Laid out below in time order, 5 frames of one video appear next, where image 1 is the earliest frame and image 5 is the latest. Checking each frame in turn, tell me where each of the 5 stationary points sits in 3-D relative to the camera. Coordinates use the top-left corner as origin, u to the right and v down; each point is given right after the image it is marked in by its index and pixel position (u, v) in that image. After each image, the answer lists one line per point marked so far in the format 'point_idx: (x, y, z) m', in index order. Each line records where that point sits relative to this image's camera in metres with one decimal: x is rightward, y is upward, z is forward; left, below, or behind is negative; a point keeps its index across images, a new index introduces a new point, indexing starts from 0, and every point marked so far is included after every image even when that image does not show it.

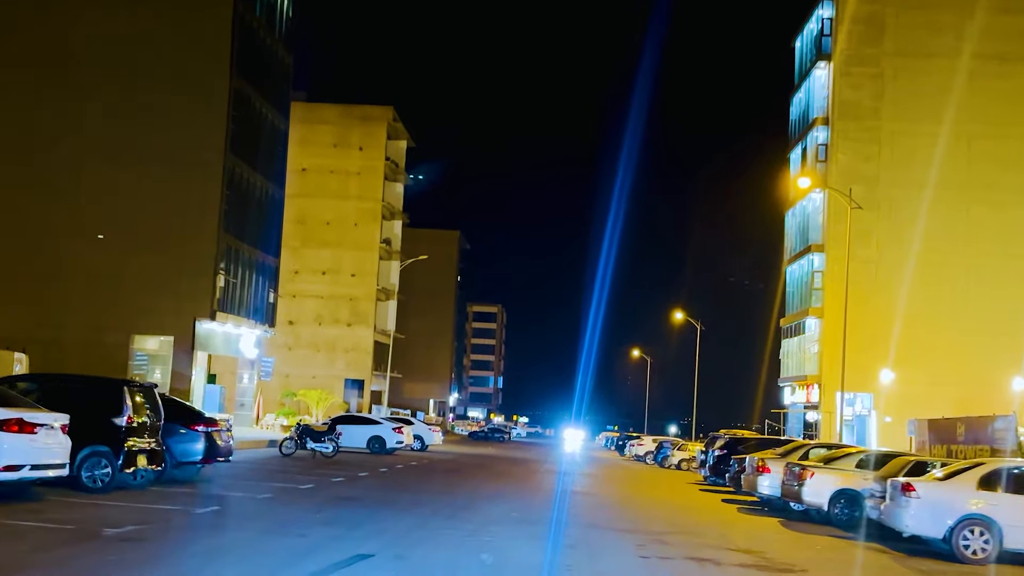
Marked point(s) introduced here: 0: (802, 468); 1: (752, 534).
0: (+5.8, -3.6, +19.9) m
1: (+4.0, -4.1, +16.9) m
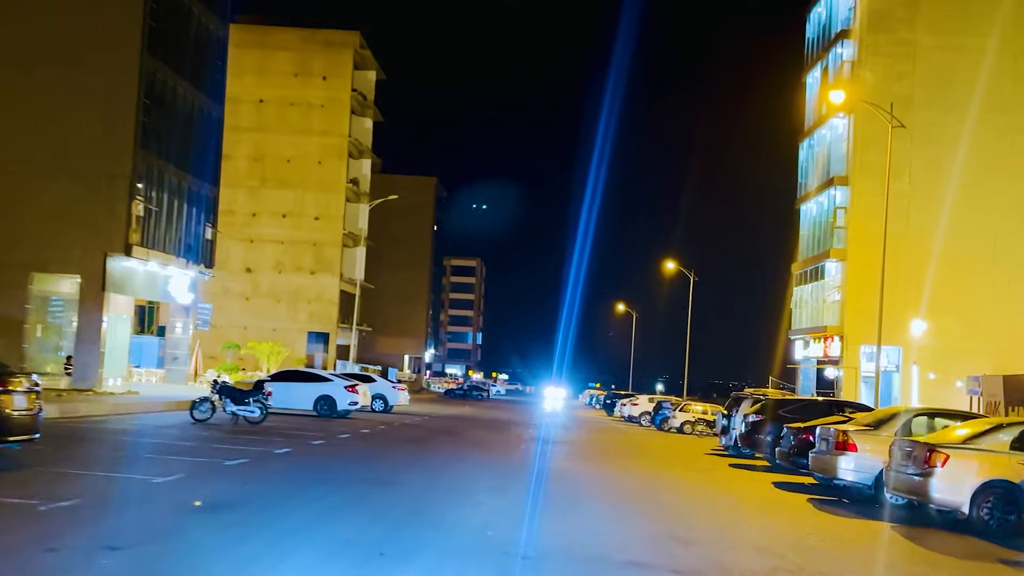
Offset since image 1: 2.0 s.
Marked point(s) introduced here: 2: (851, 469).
0: (+5.5, -2.1, +13.2) m
1: (+3.8, -2.8, +10.2) m
2: (+5.3, -2.8, +15.8) m
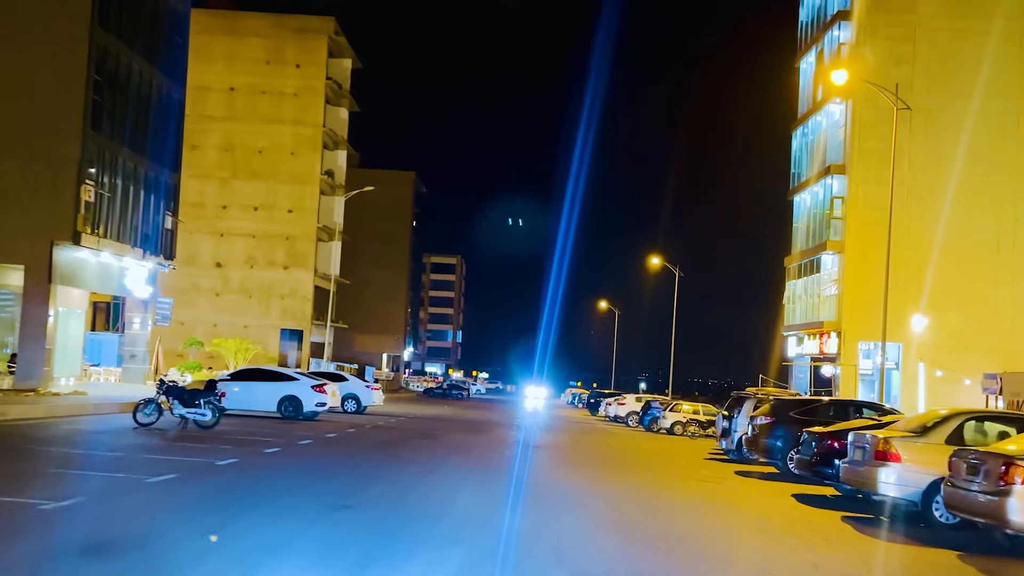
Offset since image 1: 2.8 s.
0: (+5.3, -1.9, +10.8) m
1: (+3.6, -2.6, +7.8) m
2: (+5.1, -2.6, +13.4) m
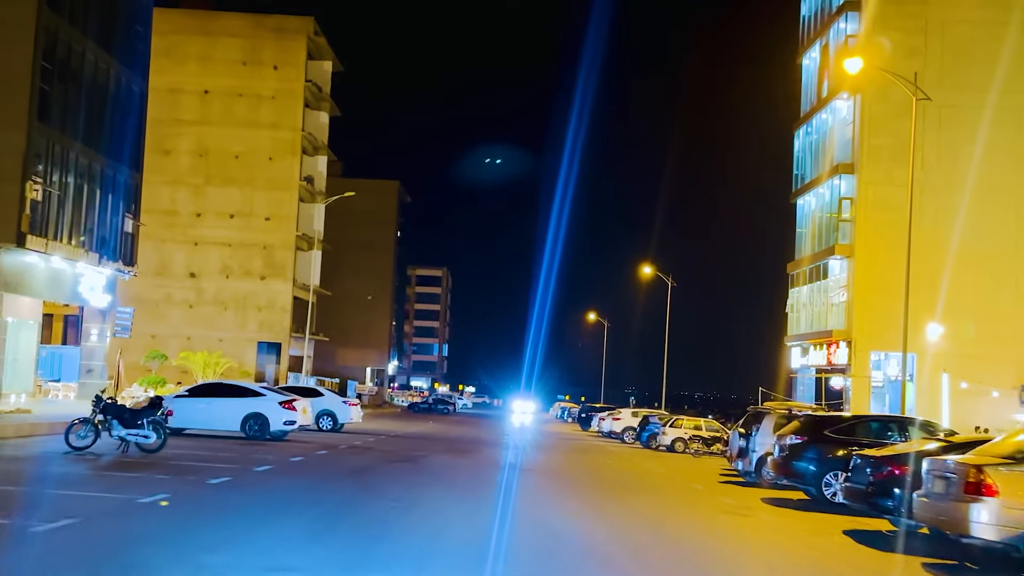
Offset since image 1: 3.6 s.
0: (+5.3, -1.7, +8.0) m
1: (+3.7, -2.4, +4.9) m
2: (+5.1, -2.5, +10.6) m
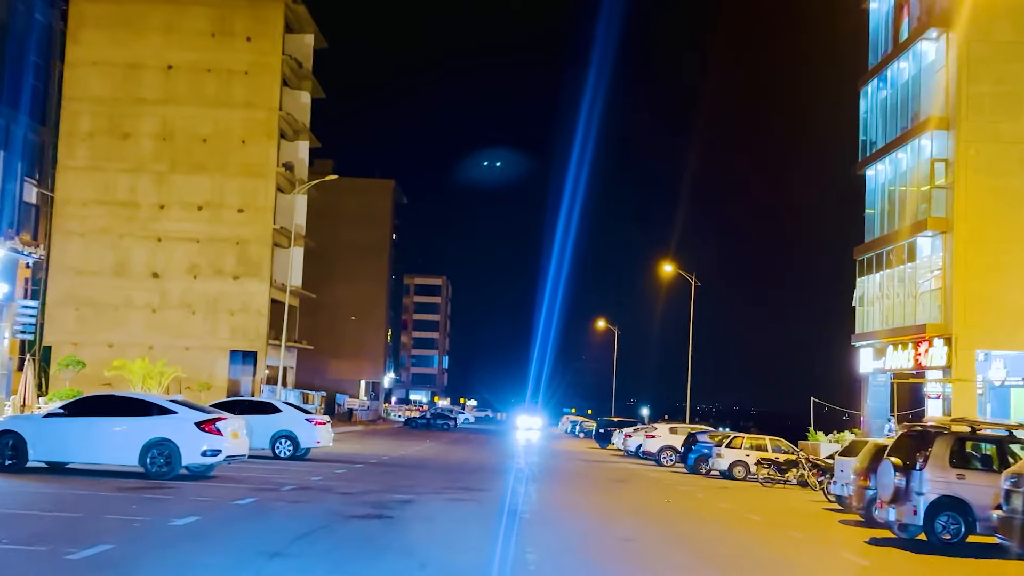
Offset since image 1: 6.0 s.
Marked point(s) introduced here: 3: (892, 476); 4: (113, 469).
0: (+5.7, -0.8, -0.3) m
1: (+4.1, -1.4, -3.4) m
2: (+5.5, -1.6, +2.3) m
3: (+6.0, -2.9, +15.9) m
4: (-7.8, -3.5, +19.7) m
